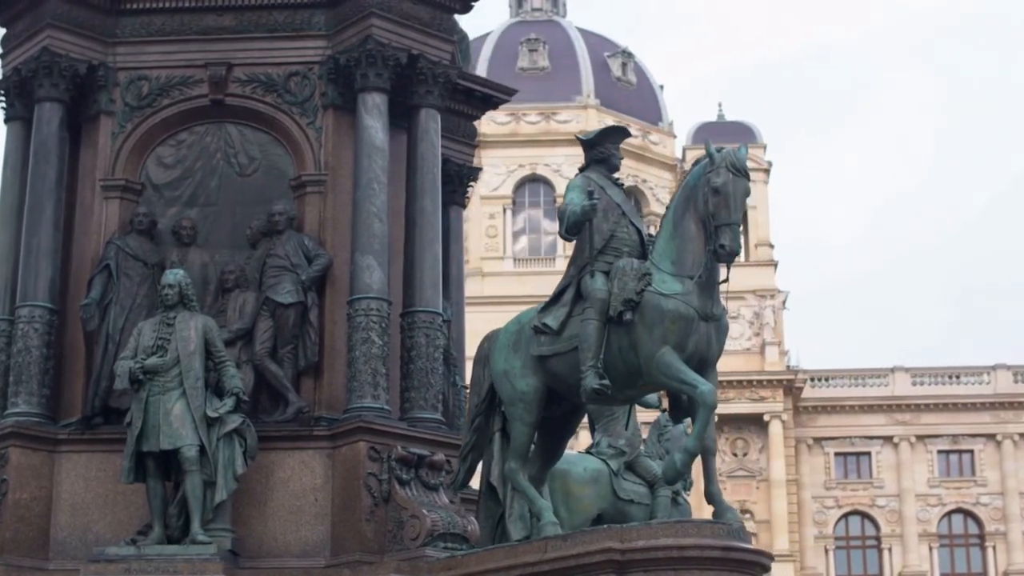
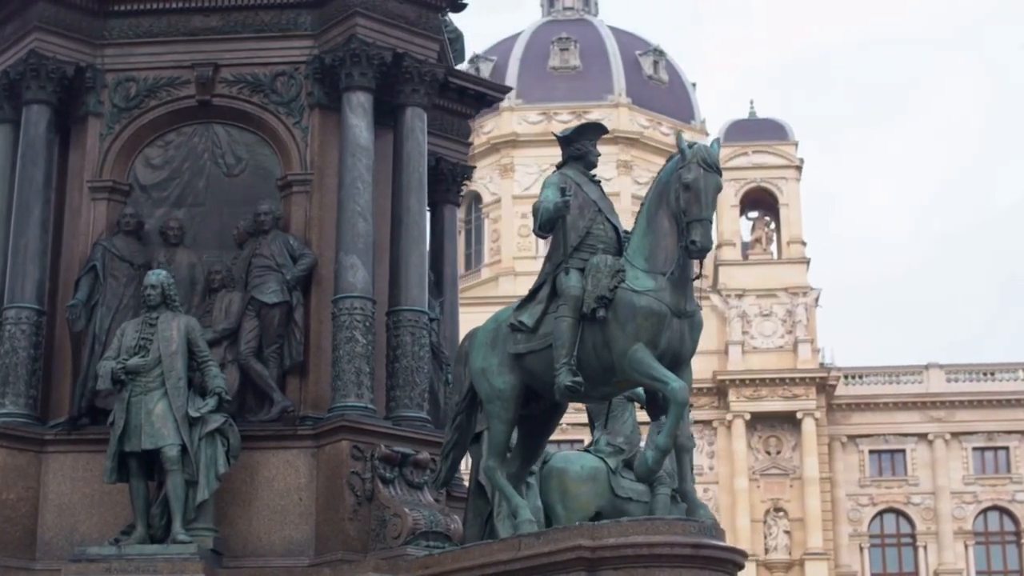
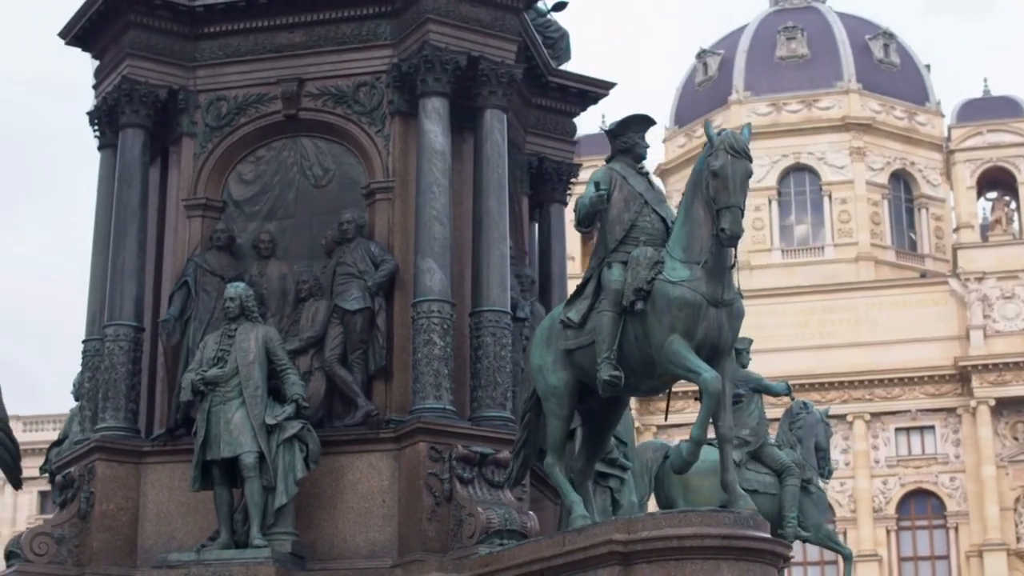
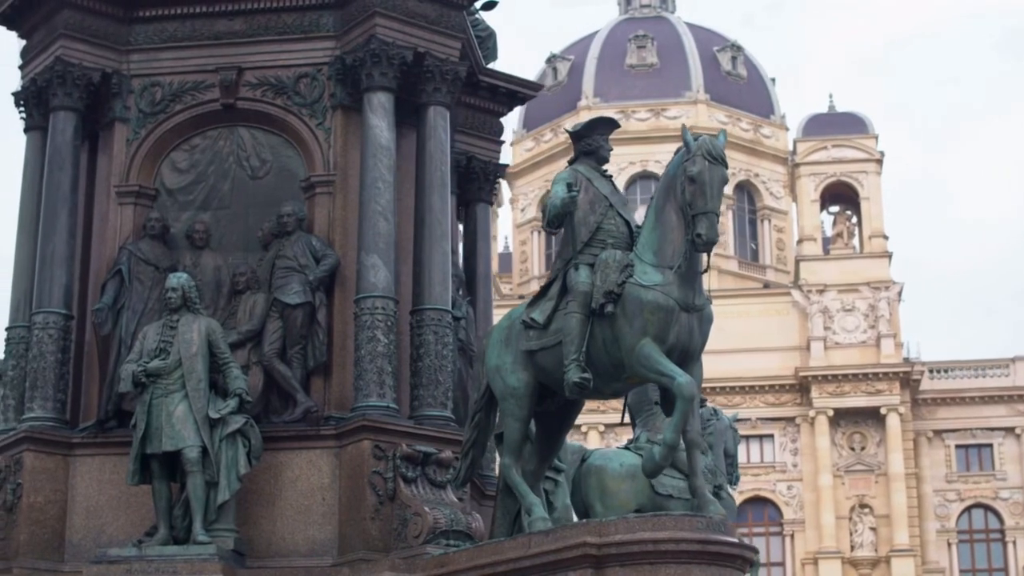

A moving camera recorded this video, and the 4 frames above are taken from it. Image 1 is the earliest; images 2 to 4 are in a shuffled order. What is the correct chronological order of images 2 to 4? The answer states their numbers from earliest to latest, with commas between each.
2, 4, 3
